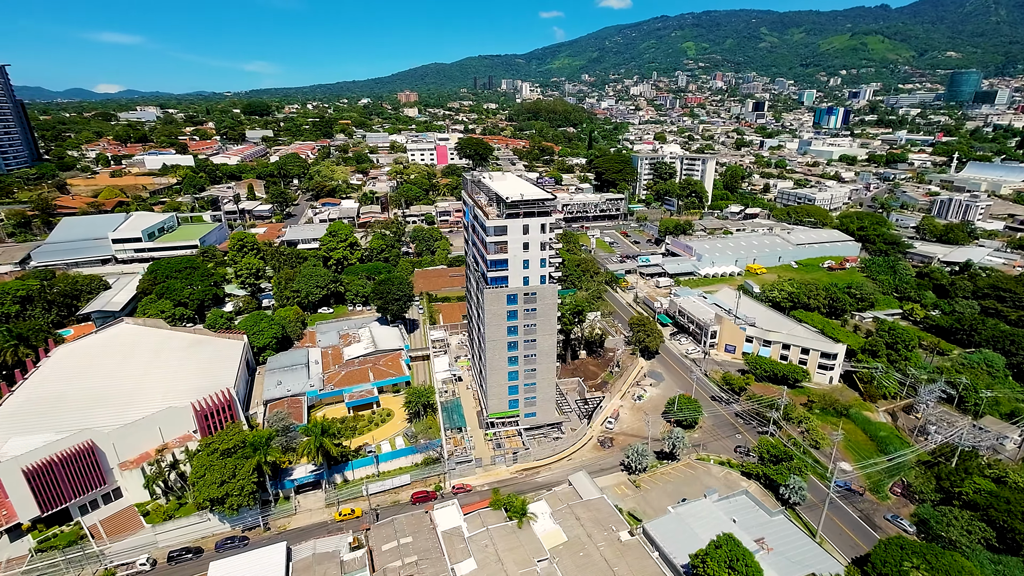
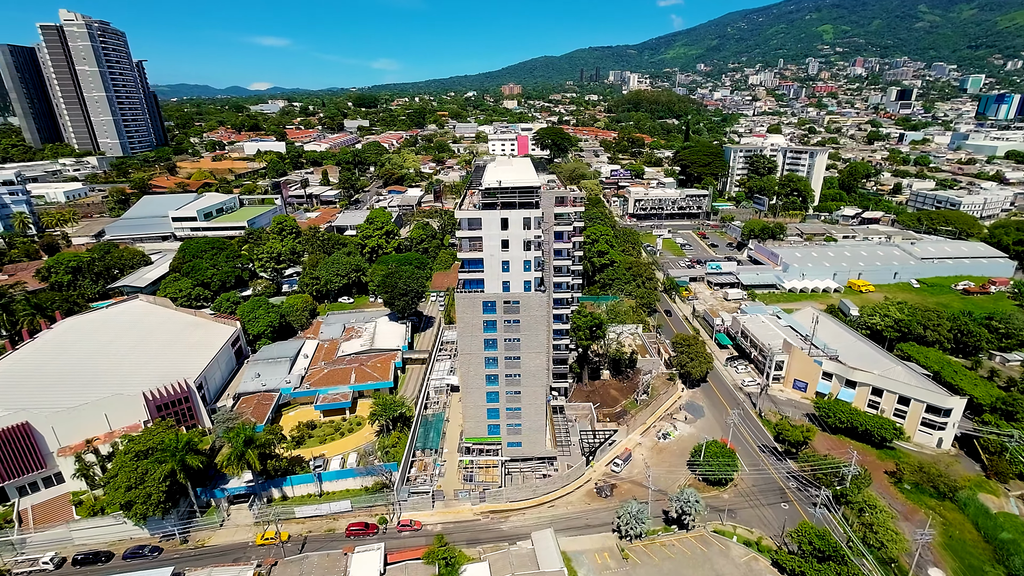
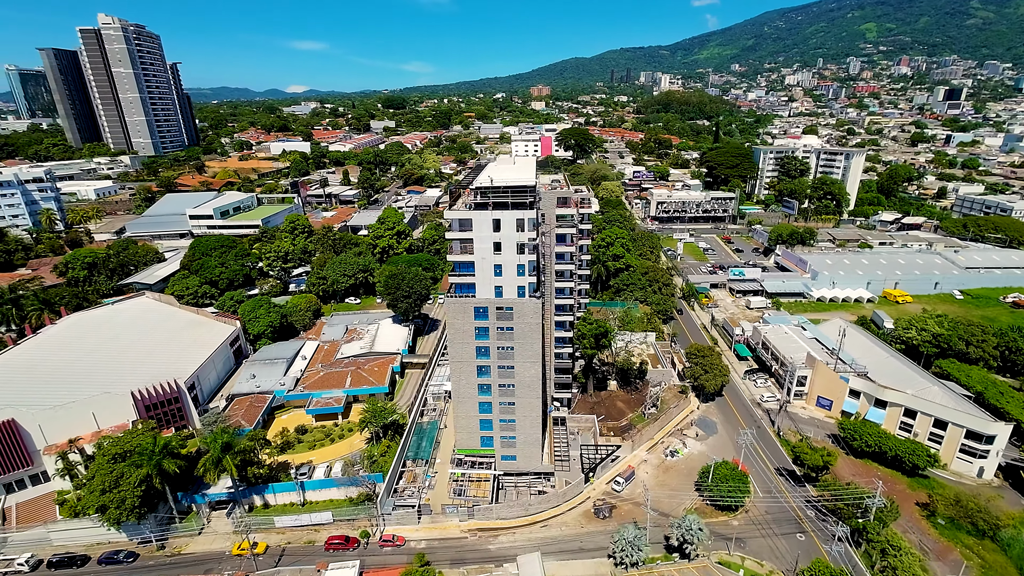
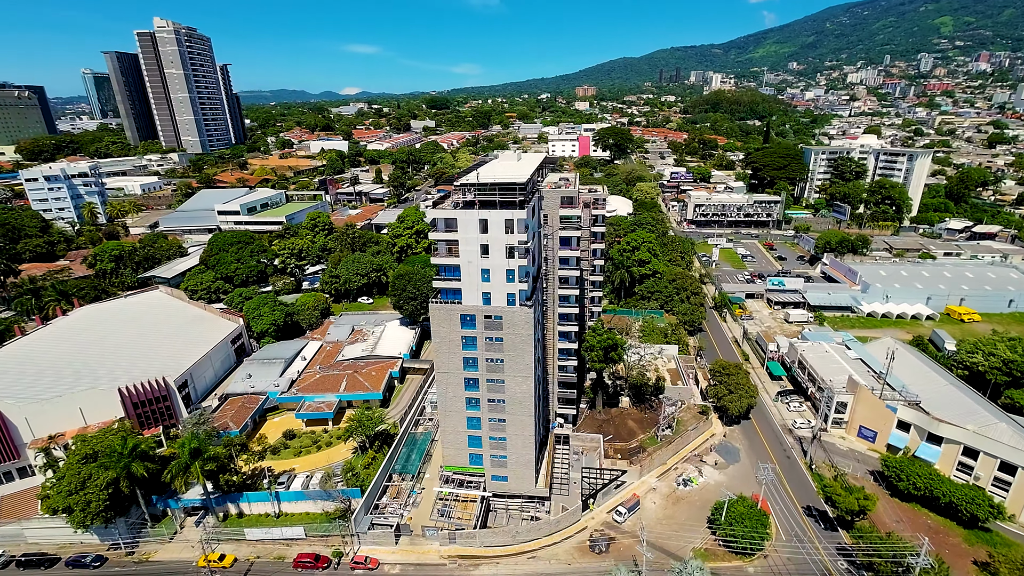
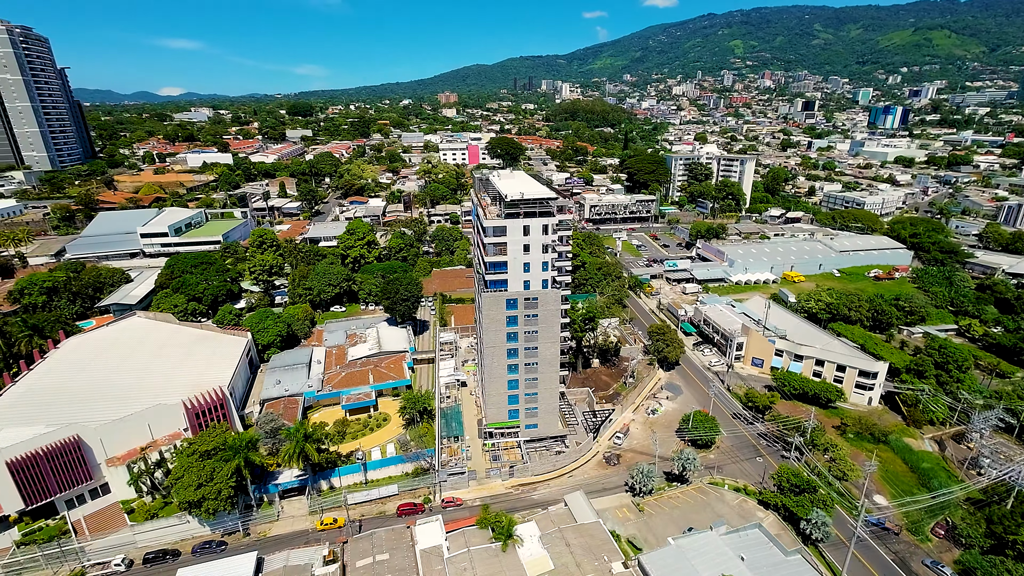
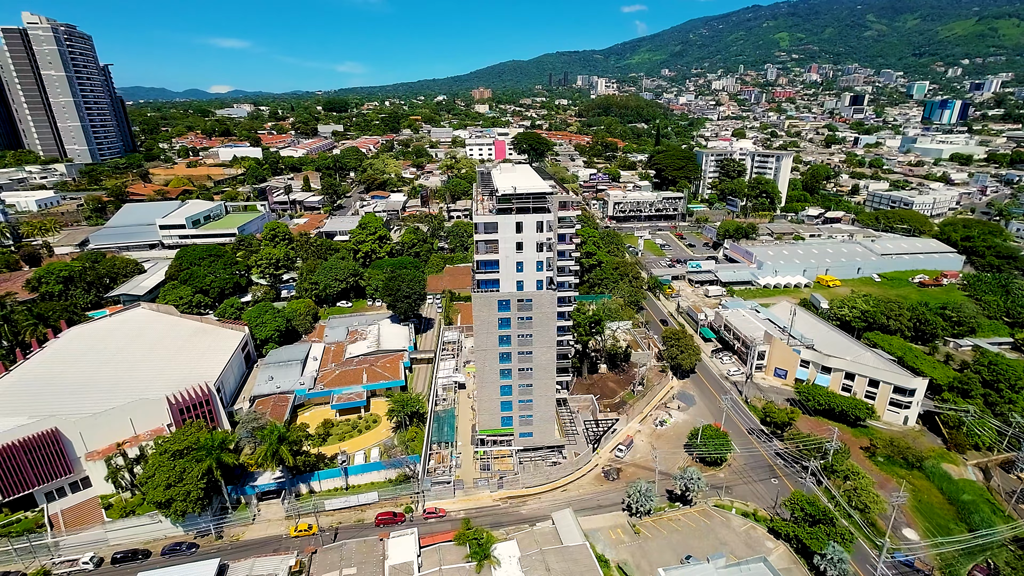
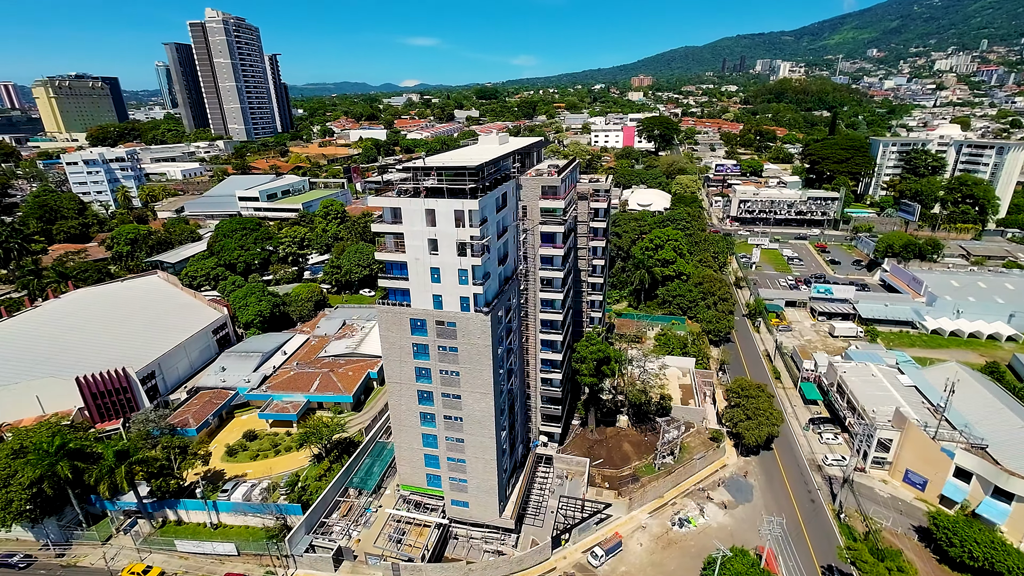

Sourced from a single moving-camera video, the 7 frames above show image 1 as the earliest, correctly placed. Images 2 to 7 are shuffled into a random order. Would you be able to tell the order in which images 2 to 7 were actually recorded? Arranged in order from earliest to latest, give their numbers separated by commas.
5, 6, 2, 3, 4, 7
